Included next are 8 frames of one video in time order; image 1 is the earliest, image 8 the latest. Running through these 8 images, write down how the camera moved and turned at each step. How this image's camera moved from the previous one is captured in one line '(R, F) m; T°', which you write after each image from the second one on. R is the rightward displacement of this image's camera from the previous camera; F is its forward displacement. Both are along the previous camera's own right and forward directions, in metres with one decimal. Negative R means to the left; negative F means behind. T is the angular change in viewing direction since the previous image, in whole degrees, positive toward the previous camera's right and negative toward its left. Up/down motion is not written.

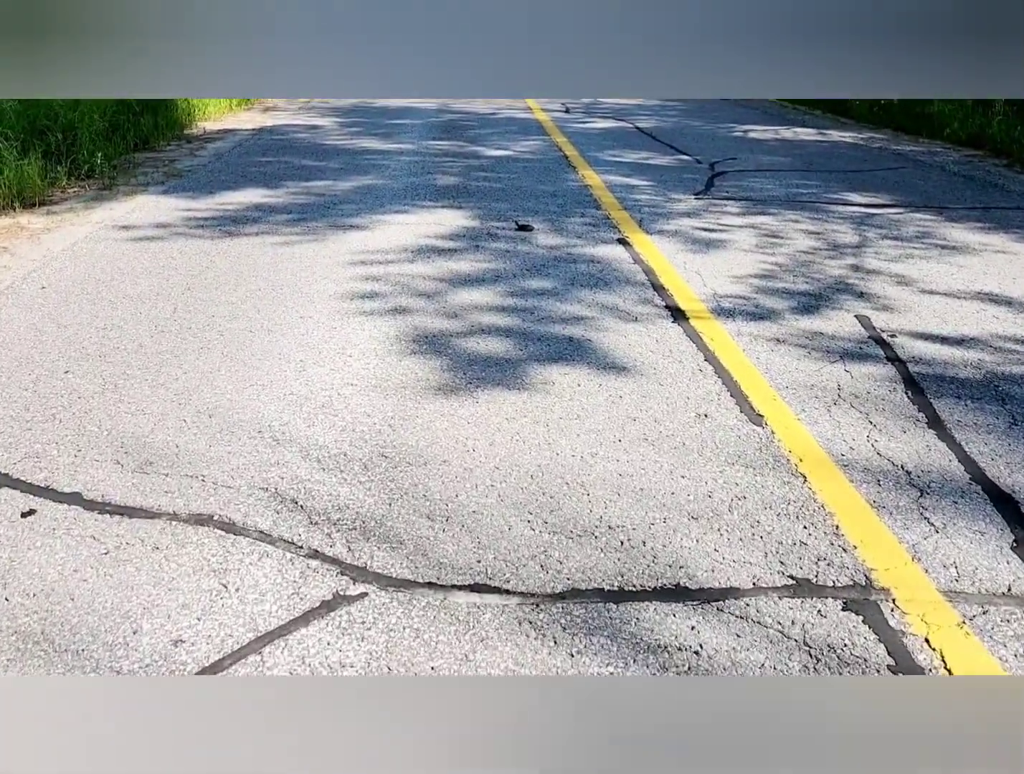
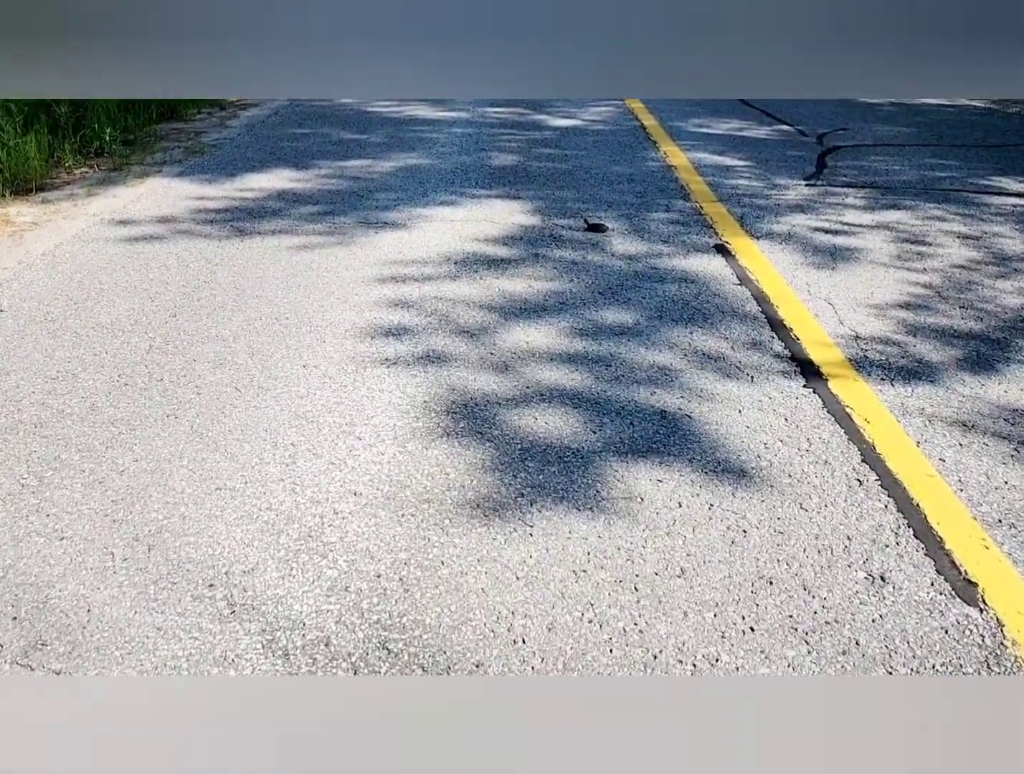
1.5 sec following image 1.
(0.0, +1.3) m; -4°
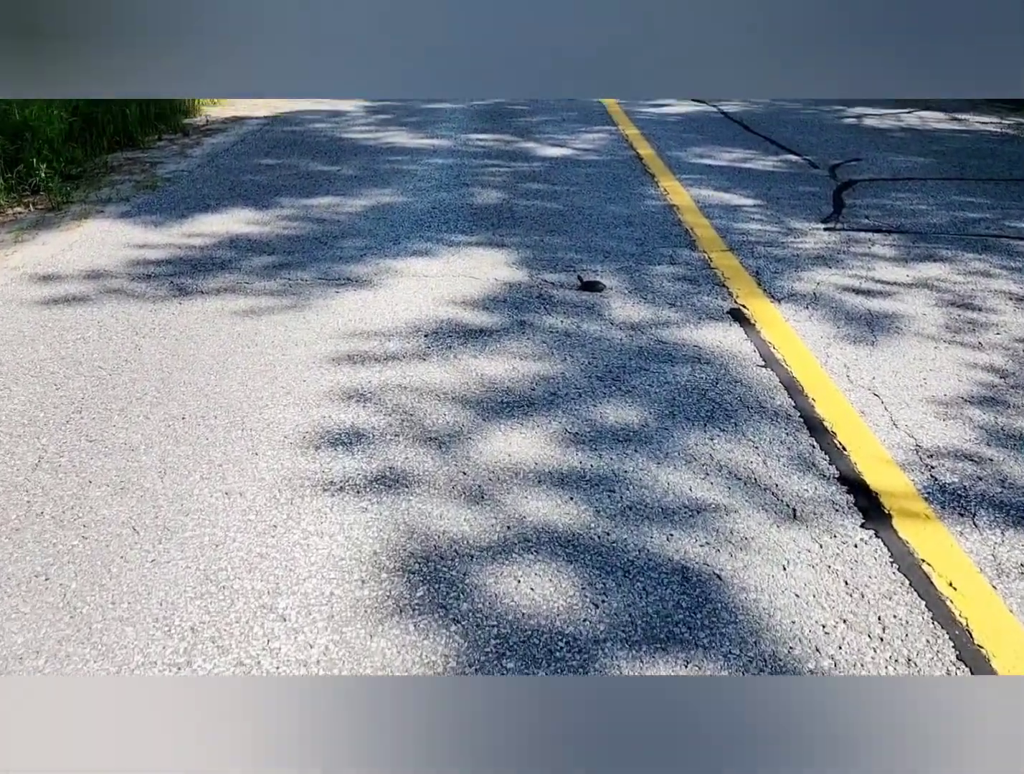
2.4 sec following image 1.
(+0.1, +0.8) m; +1°
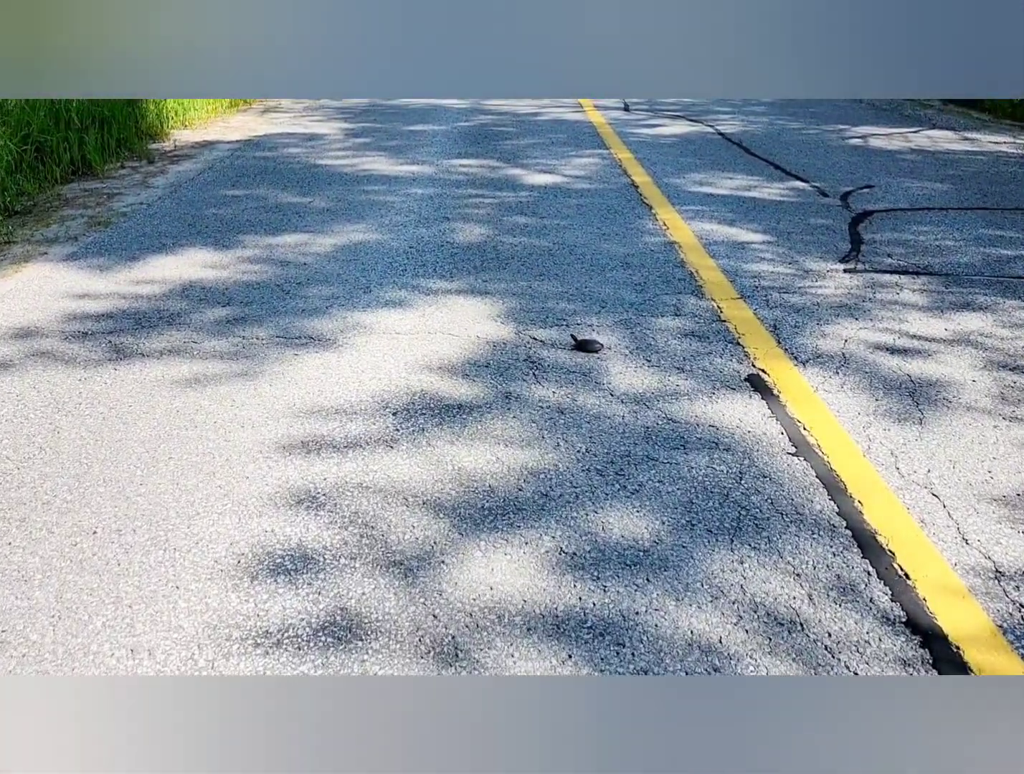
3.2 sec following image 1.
(0.0, +0.6) m; +1°
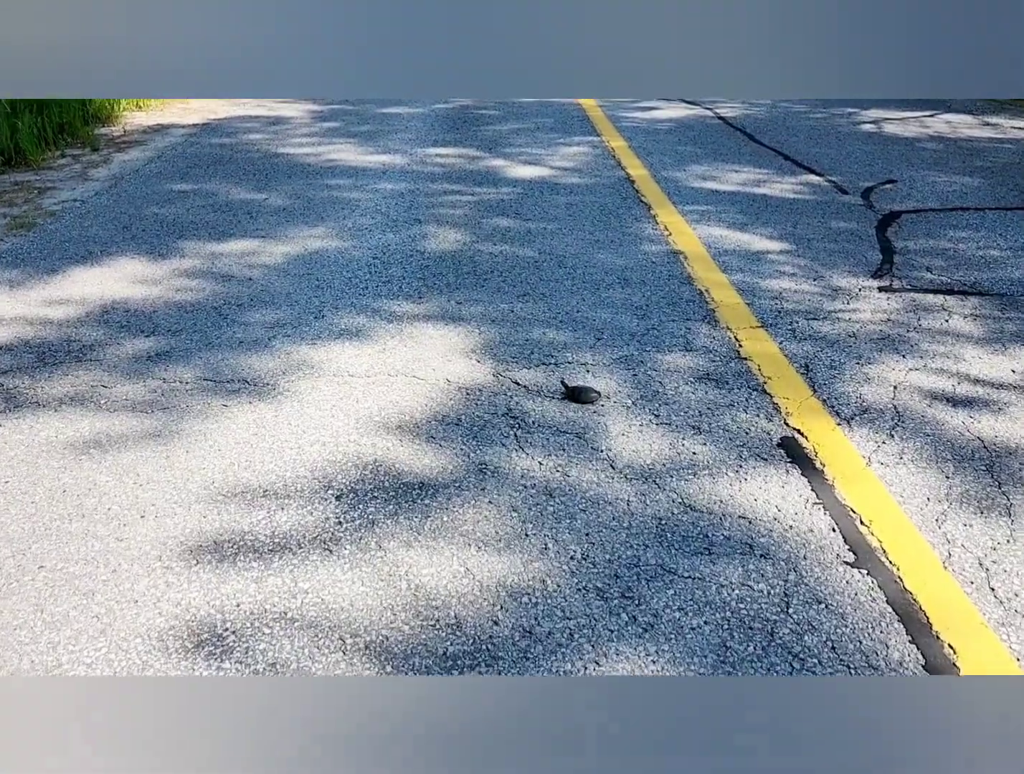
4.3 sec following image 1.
(0.0, +0.8) m; +1°
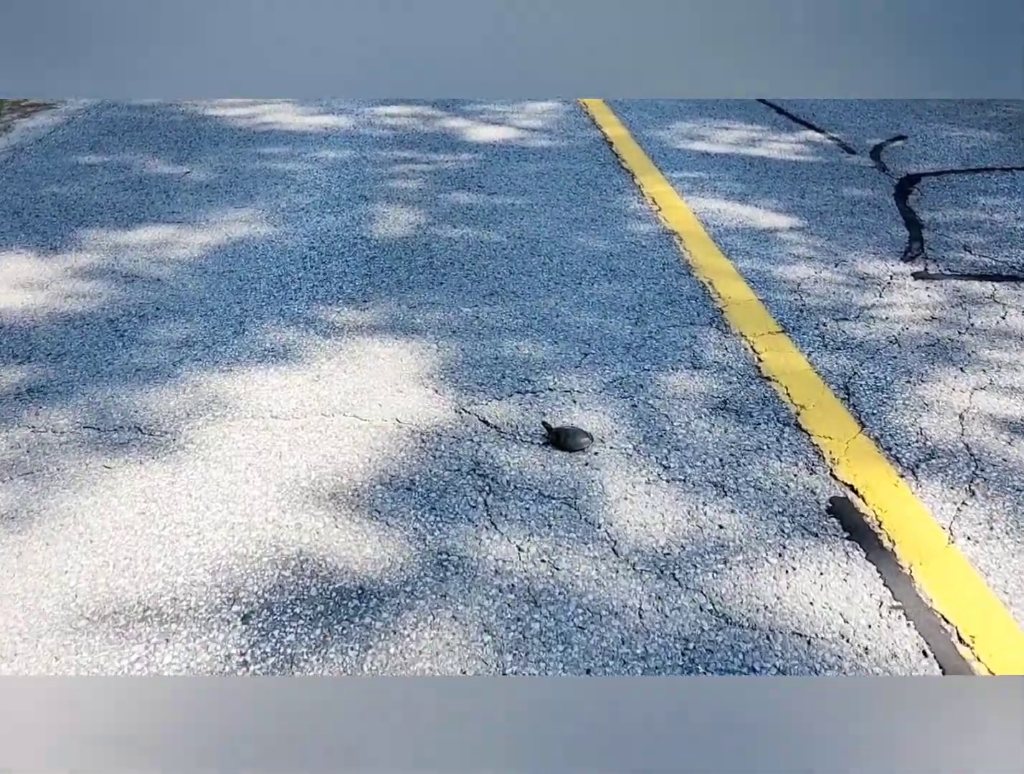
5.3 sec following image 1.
(0.0, +0.8) m; +2°
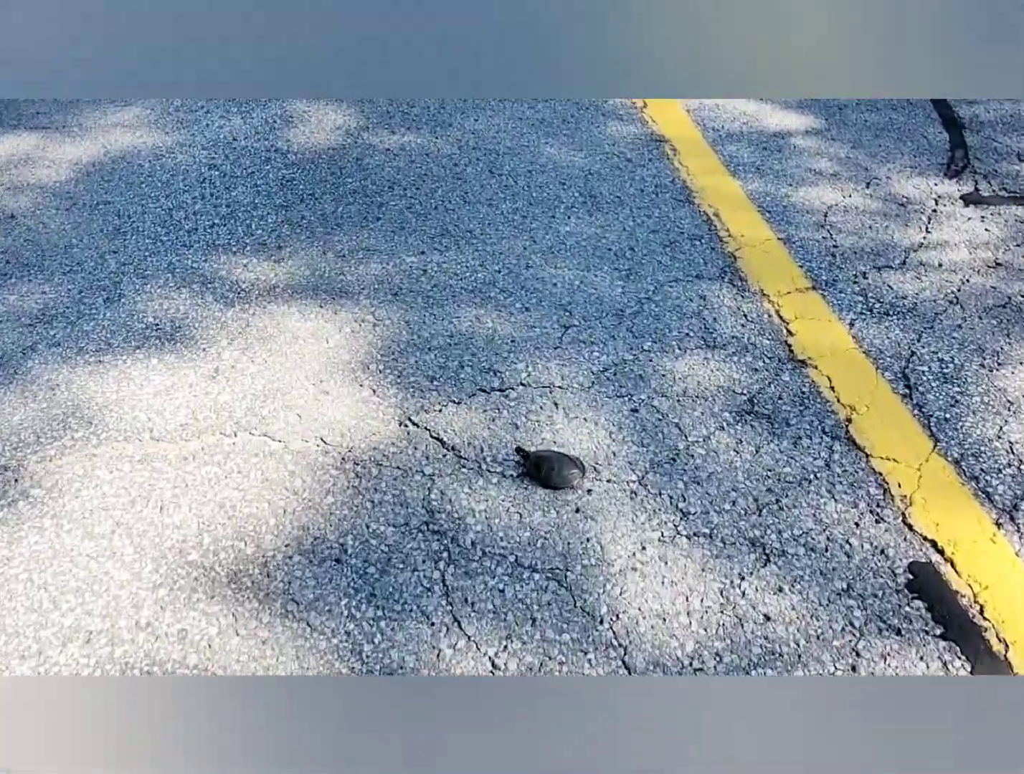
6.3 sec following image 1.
(0.0, +0.8) m; +3°
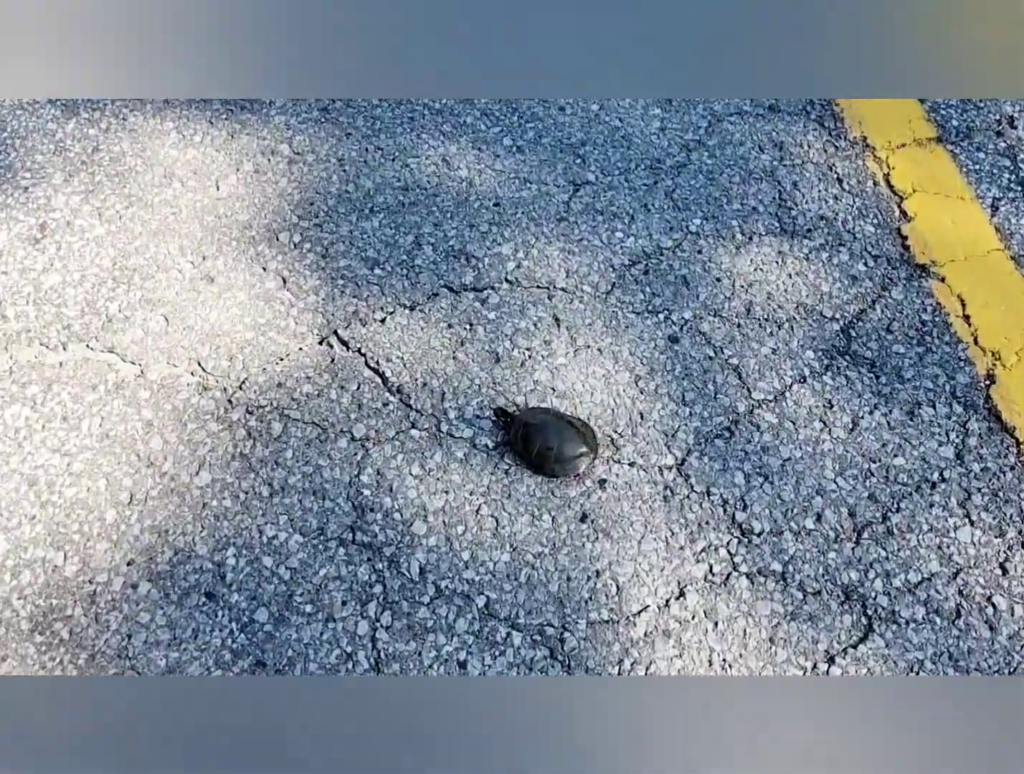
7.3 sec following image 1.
(0.0, +0.8) m; +3°
